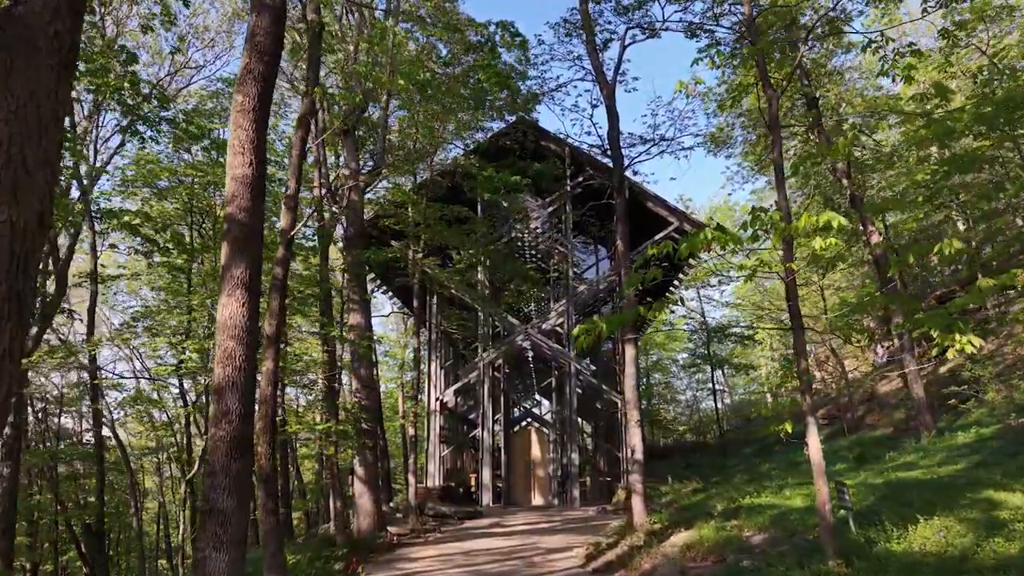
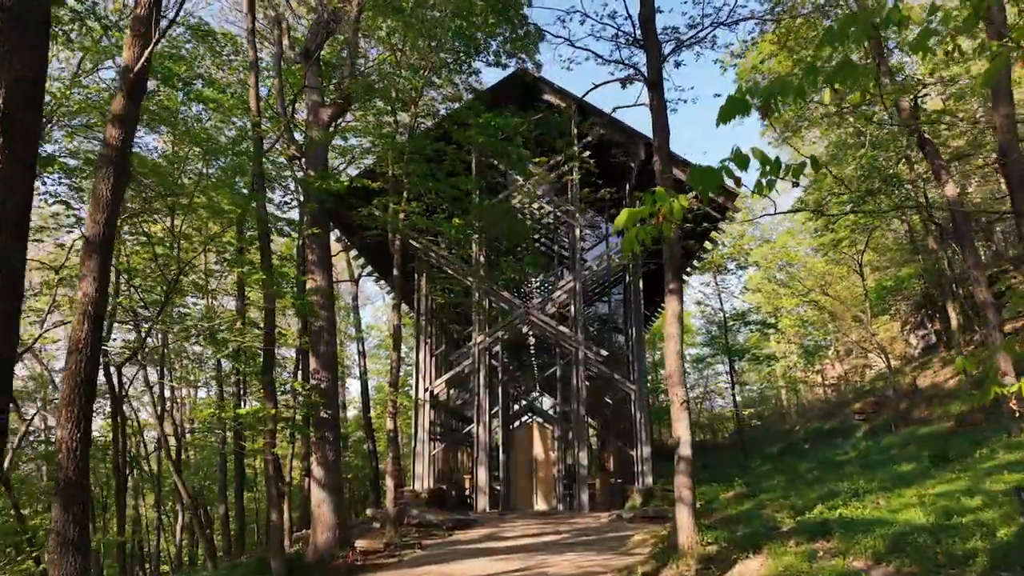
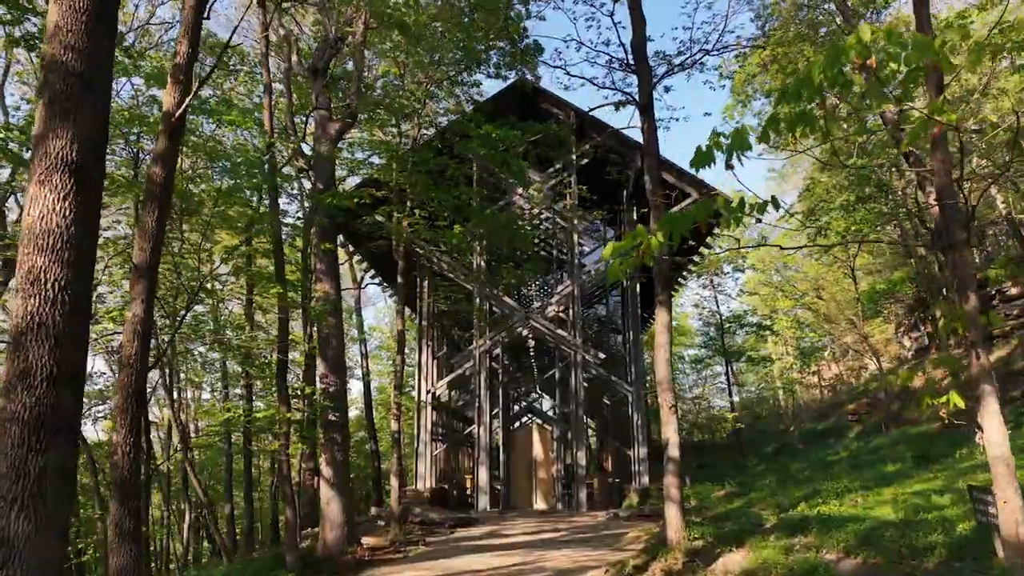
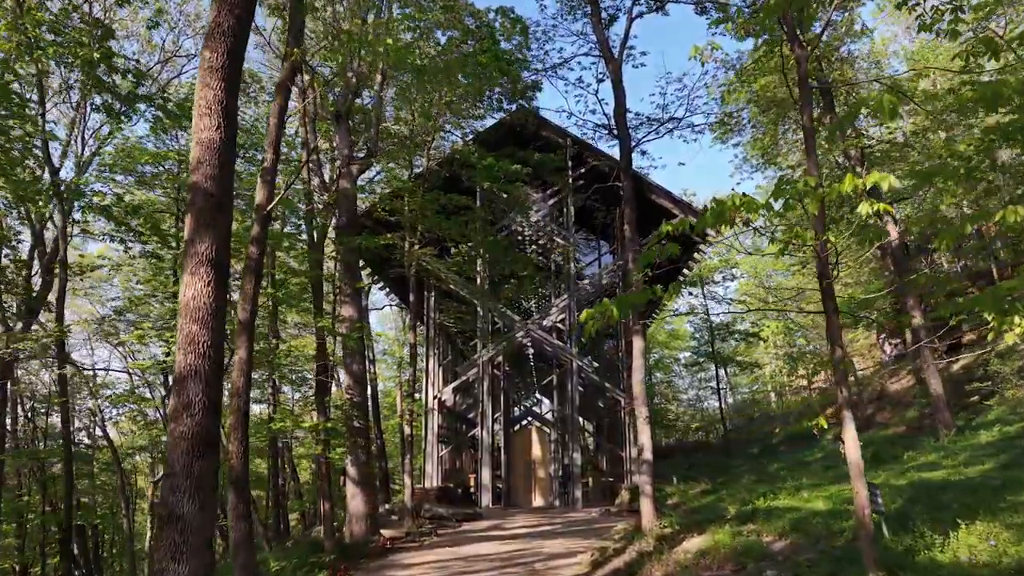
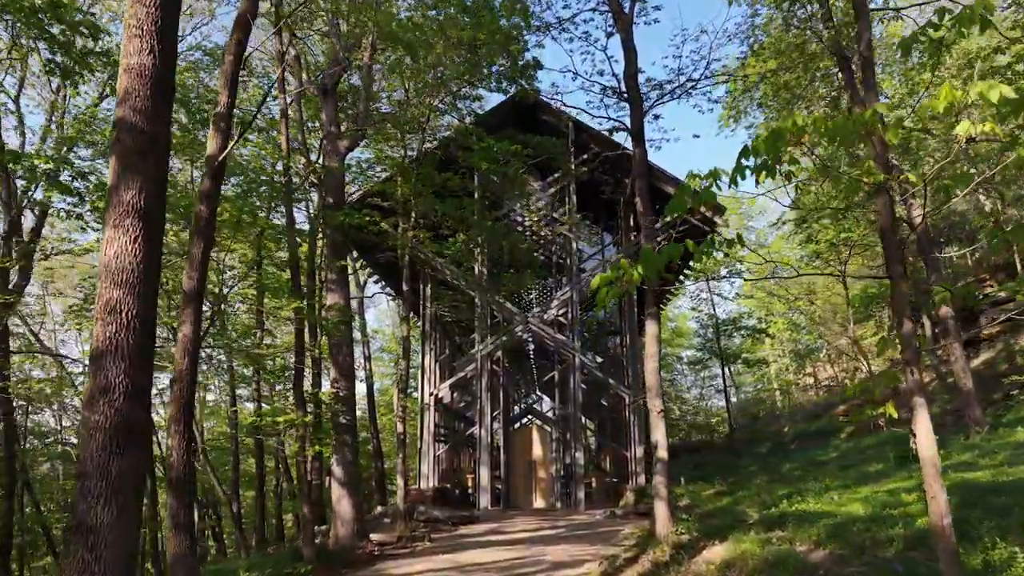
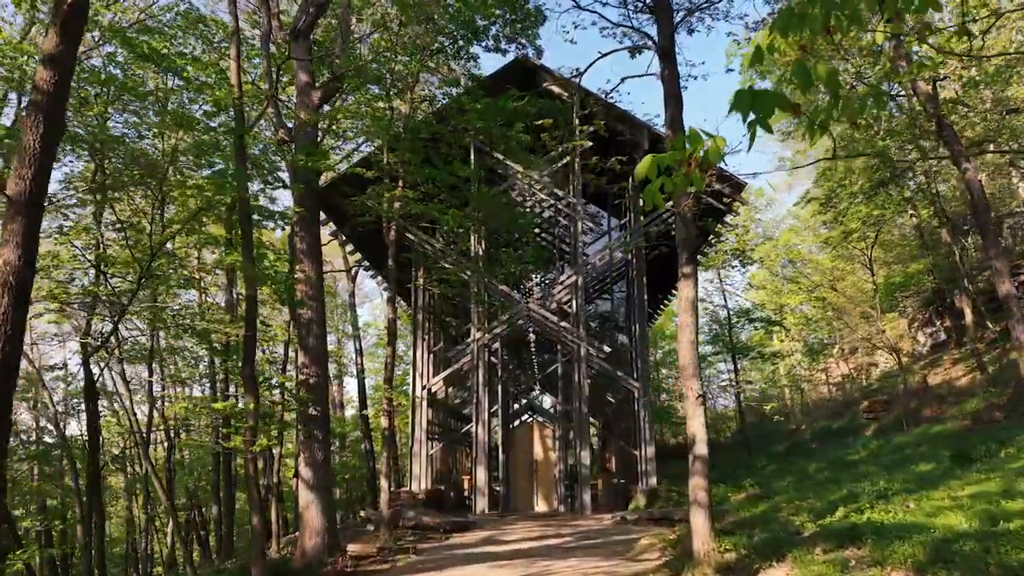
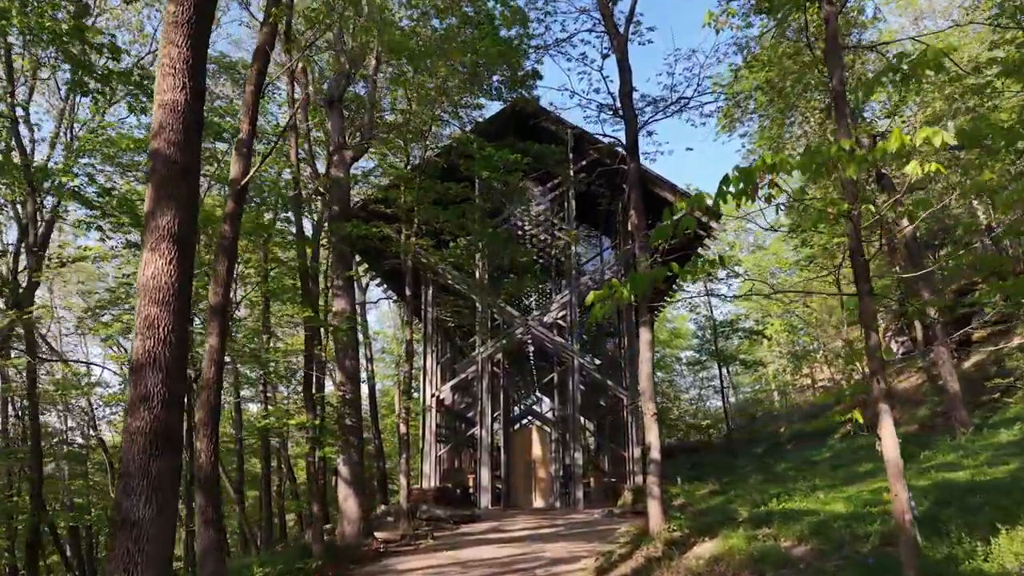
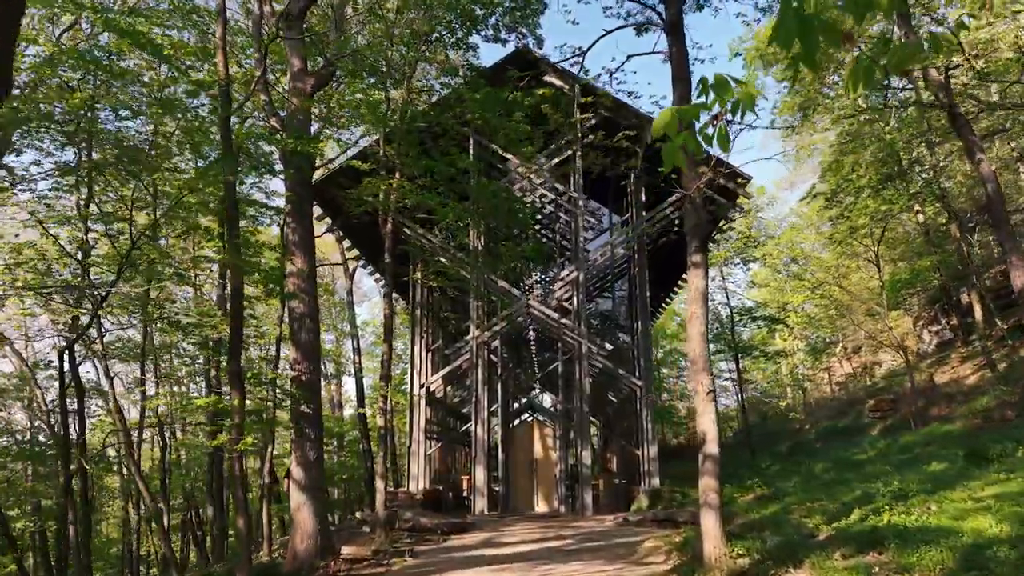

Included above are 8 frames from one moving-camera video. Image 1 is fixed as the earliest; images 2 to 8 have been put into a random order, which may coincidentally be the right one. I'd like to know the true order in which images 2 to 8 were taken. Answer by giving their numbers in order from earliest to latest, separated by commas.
4, 7, 5, 3, 2, 6, 8
